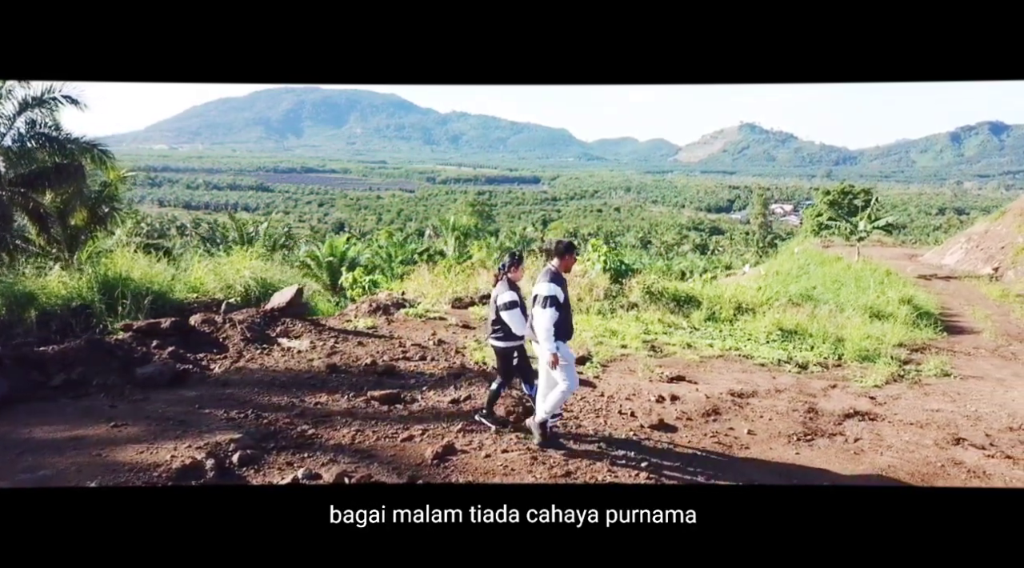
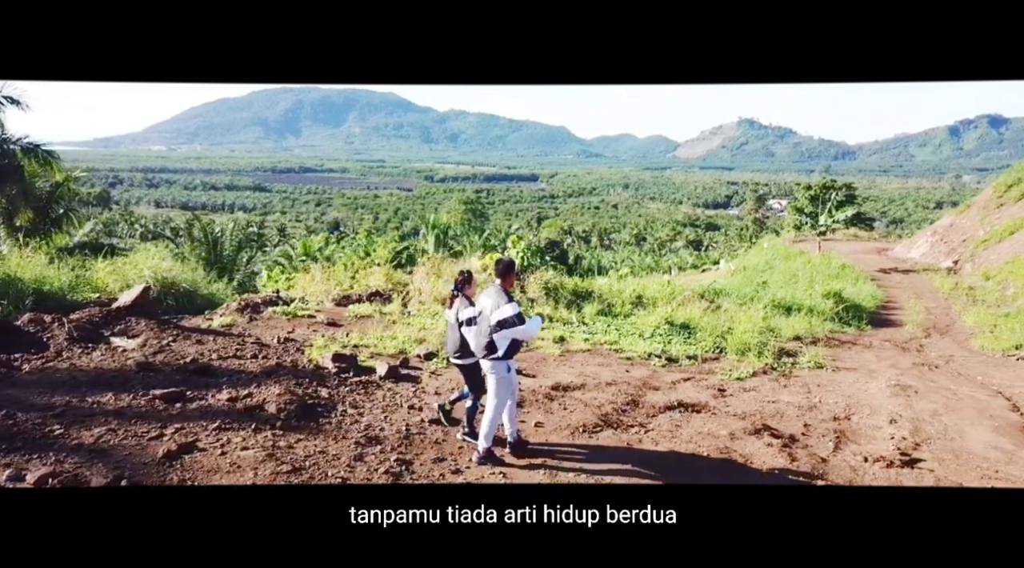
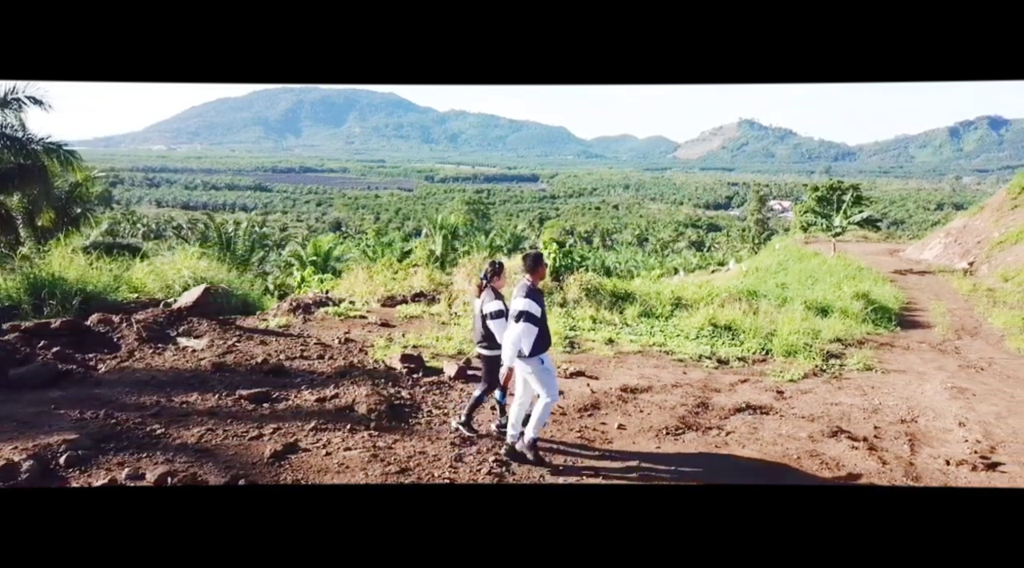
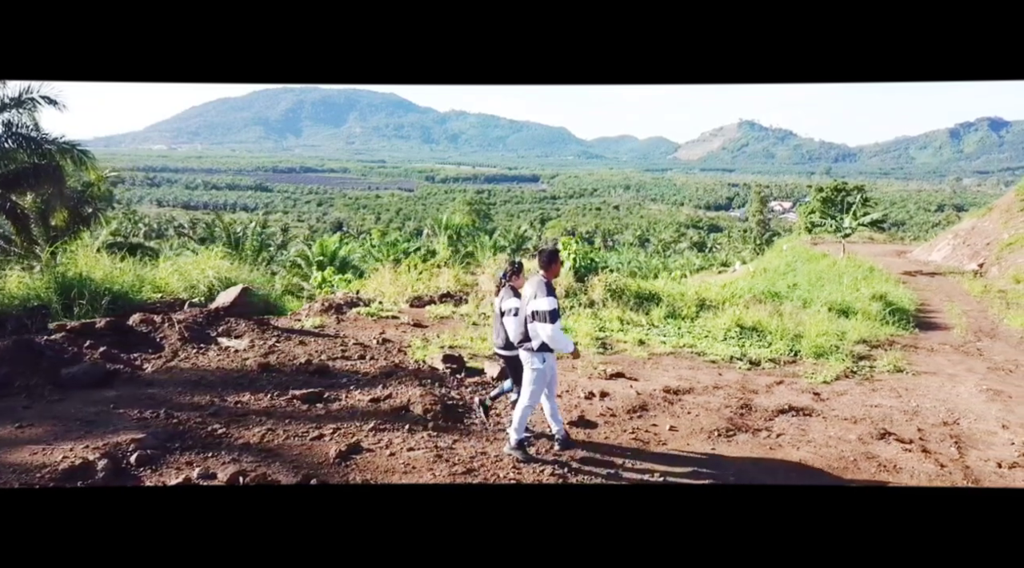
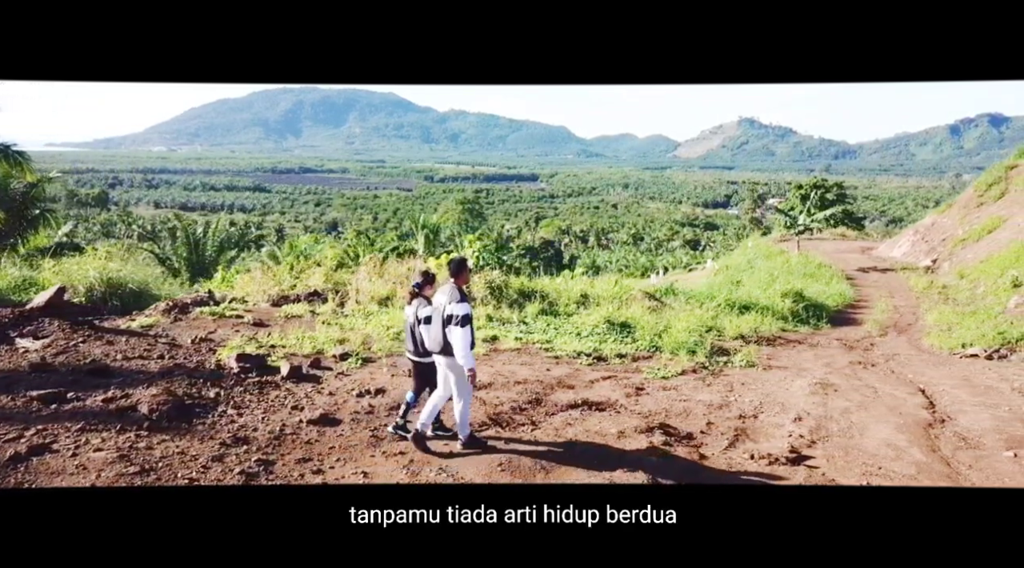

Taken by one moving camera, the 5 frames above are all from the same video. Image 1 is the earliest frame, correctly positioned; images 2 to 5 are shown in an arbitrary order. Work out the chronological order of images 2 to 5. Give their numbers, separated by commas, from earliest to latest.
4, 3, 2, 5
